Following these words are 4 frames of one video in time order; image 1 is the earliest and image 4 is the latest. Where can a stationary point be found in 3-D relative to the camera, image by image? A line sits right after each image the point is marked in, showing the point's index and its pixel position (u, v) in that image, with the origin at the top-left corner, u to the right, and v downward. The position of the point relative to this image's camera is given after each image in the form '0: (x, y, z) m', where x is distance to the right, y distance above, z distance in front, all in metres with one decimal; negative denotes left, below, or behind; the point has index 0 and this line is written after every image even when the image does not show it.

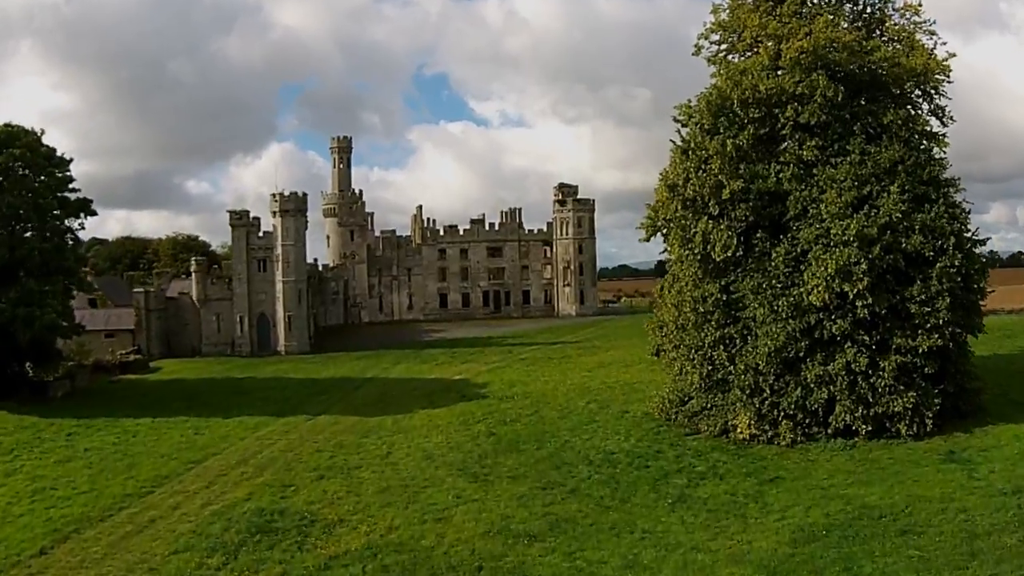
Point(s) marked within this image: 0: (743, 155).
0: (+4.1, +2.4, +19.1) m
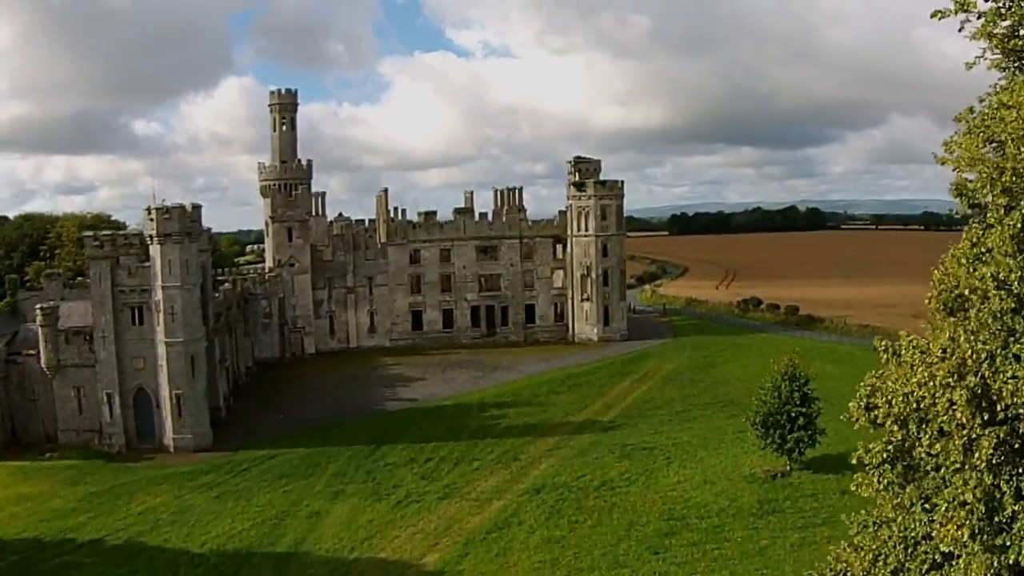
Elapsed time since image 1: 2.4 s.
0: (+4.4, -0.1, +8.3) m
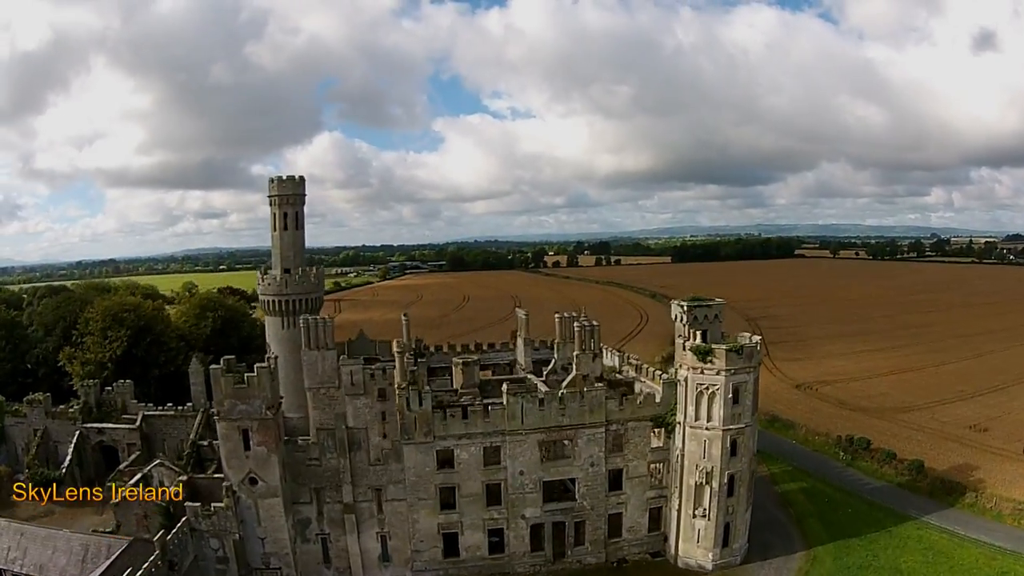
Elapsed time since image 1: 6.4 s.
0: (+5.5, -6.1, -10.6) m
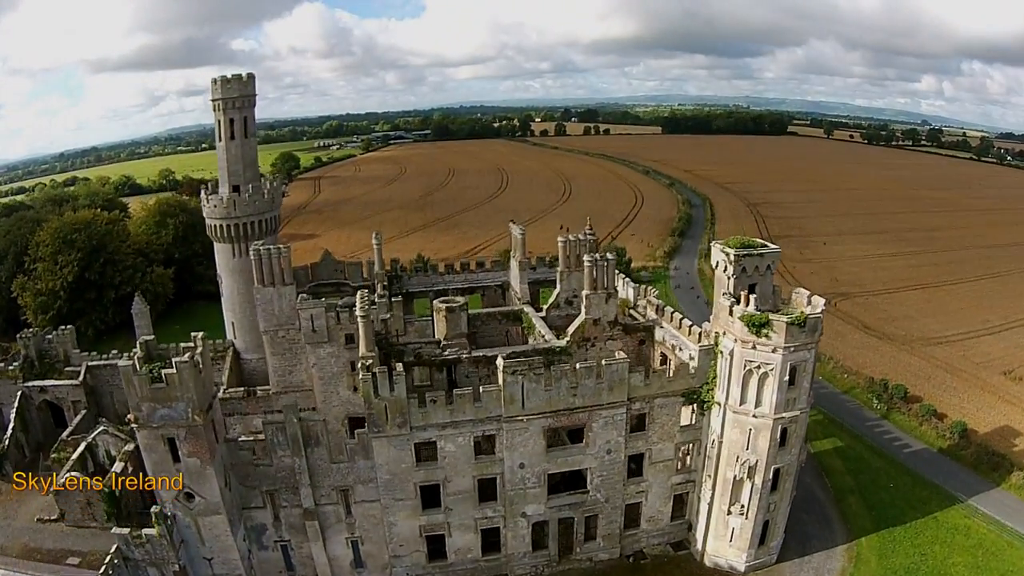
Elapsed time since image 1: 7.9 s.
0: (+6.1, -10.3, -17.0) m
